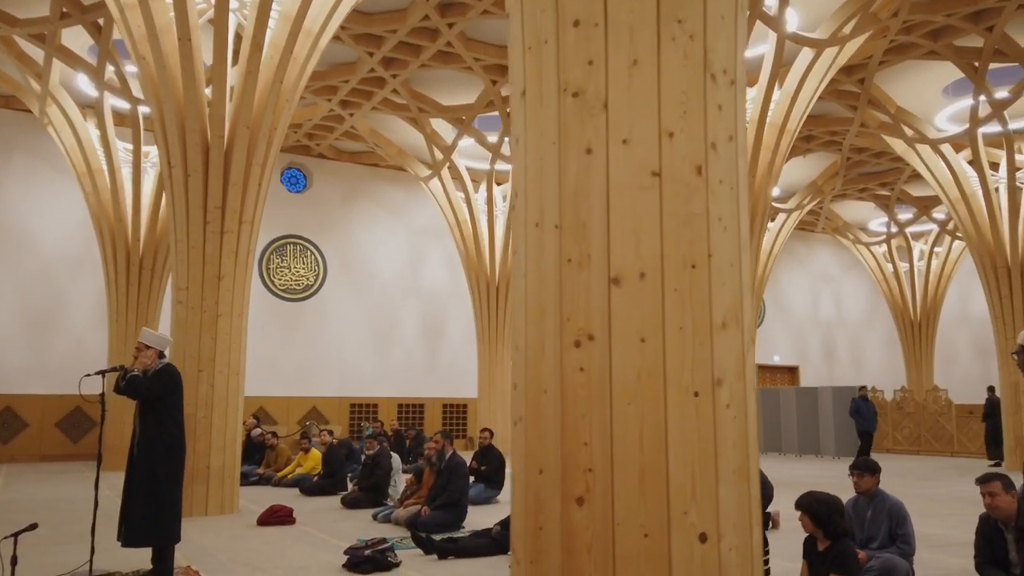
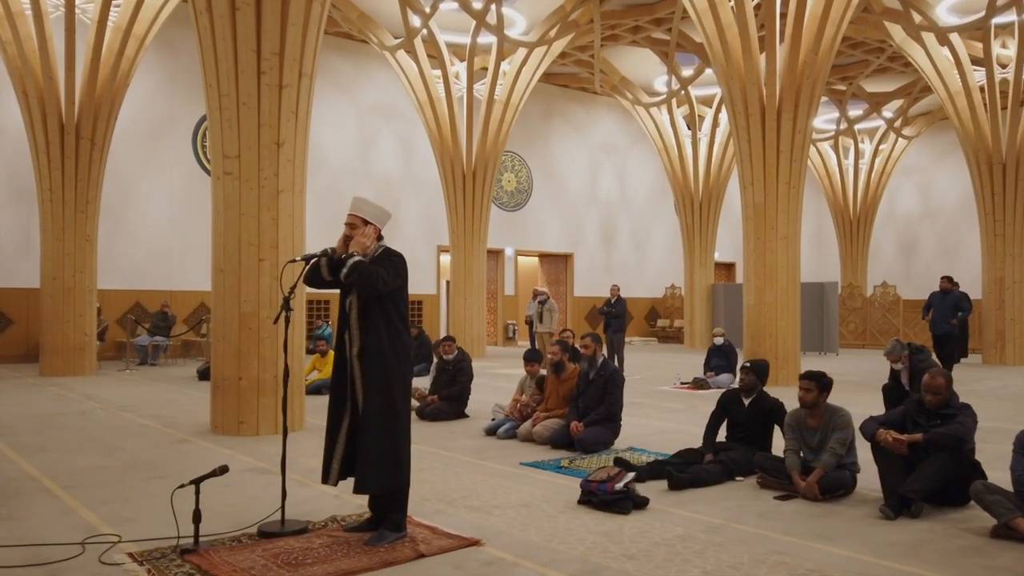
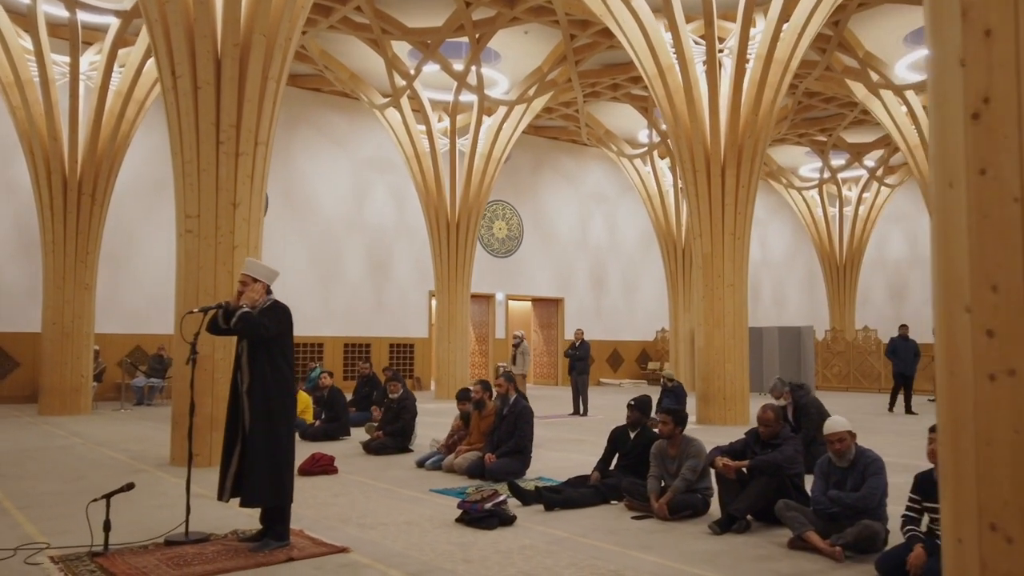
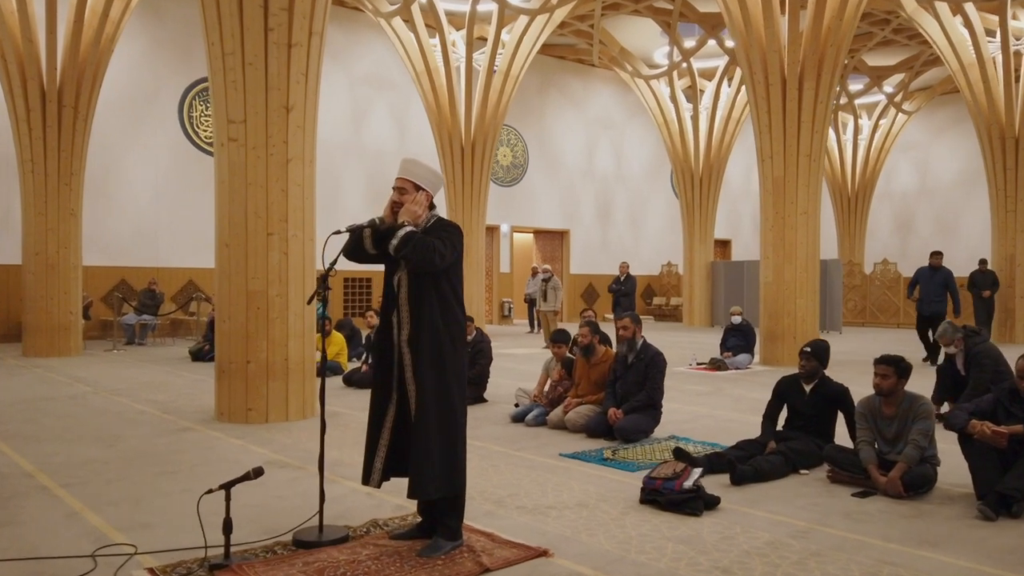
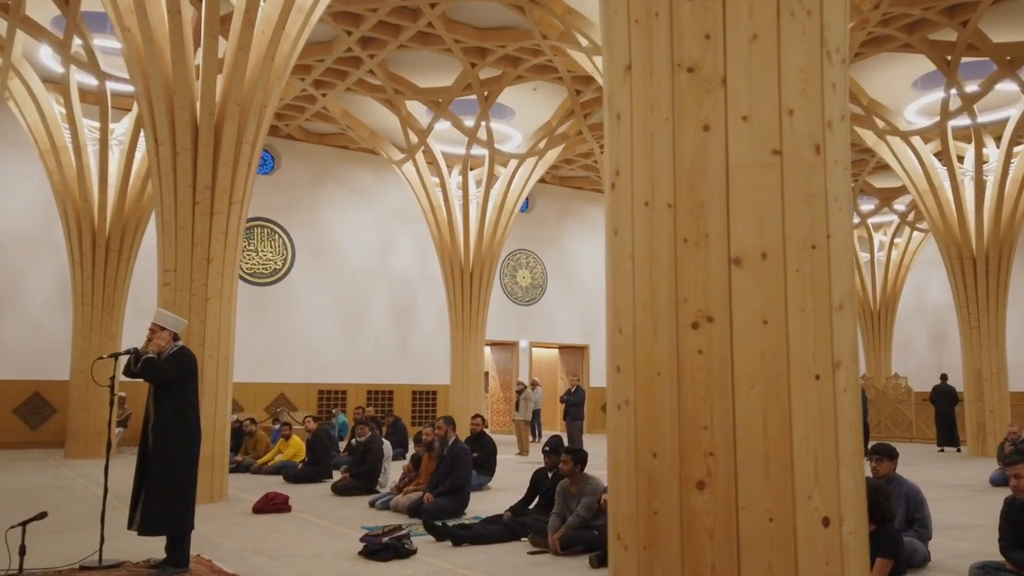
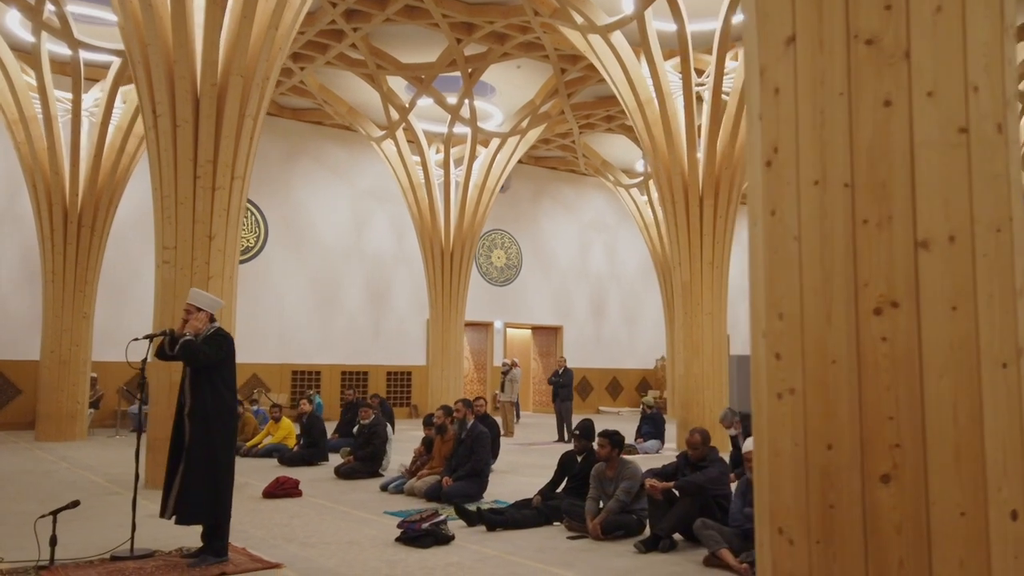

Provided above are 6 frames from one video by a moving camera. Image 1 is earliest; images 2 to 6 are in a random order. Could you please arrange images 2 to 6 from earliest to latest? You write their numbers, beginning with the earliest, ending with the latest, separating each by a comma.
5, 6, 3, 2, 4
